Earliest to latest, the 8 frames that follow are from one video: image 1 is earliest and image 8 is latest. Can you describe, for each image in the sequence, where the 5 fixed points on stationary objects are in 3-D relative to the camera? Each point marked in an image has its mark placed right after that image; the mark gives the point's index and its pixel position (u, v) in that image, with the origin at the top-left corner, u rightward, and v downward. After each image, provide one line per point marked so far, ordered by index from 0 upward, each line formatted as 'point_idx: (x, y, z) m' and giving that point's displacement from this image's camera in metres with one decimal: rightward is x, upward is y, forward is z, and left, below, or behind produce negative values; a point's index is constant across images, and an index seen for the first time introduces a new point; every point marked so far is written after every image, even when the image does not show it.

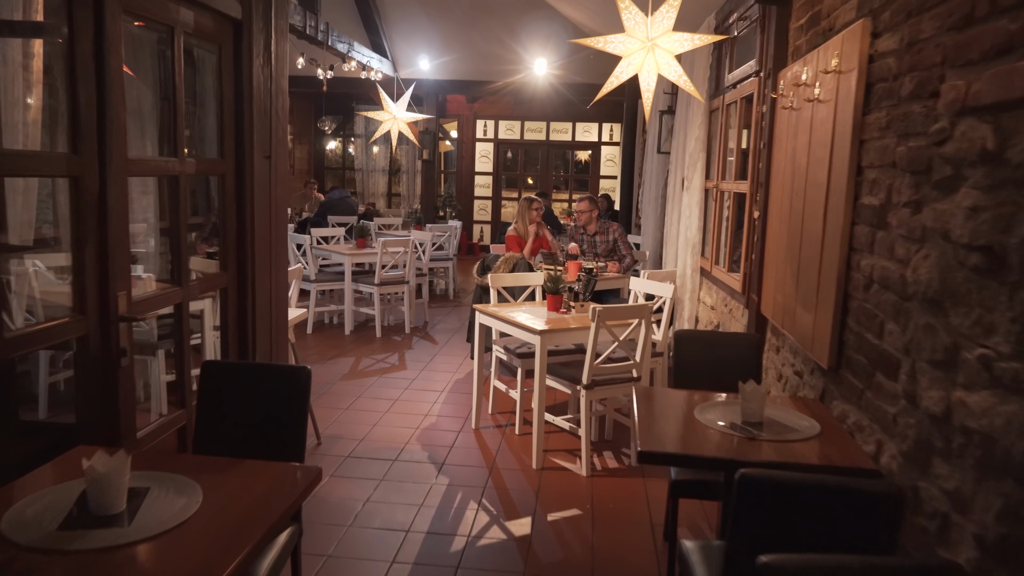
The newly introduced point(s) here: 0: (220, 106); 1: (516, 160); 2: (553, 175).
0: (-1.0, +0.6, +2.7) m
1: (+0.1, +2.1, +12.6) m
2: (+0.6, +1.8, +12.5) m
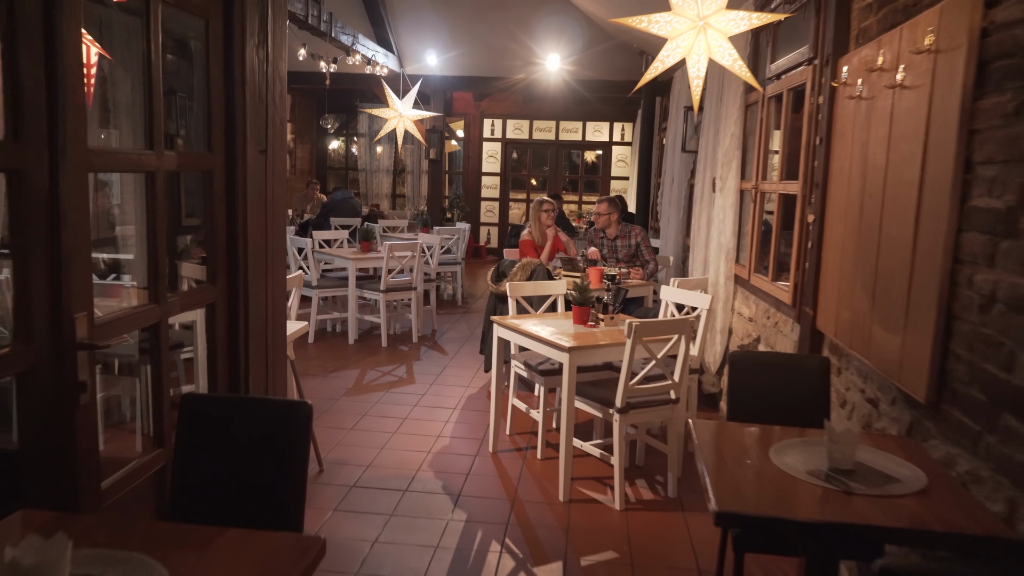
0: (-0.9, +0.6, +2.4) m
1: (+0.2, +2.0, +12.2) m
2: (+0.8, +1.7, +12.1) m
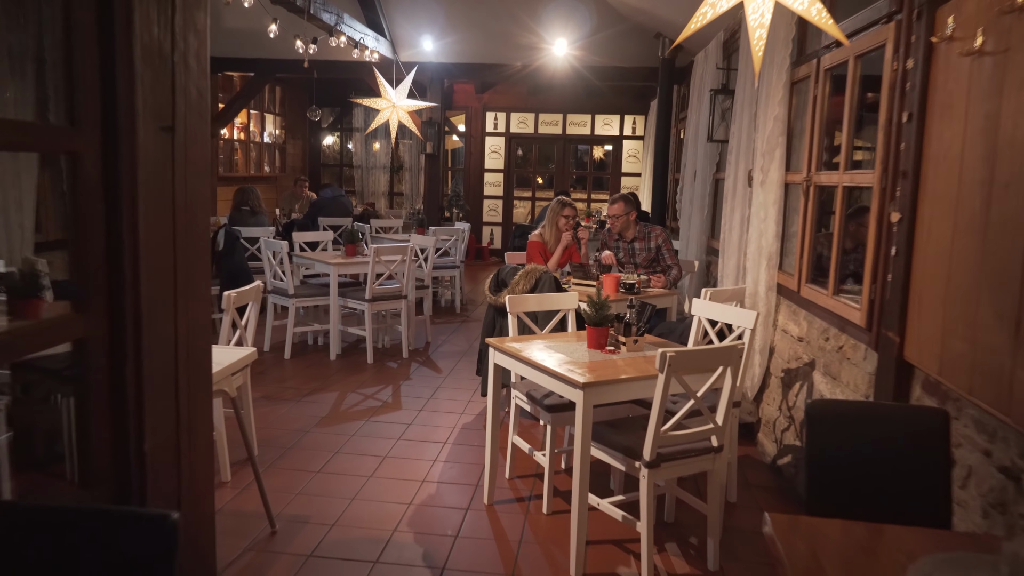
0: (-0.9, +0.5, +1.7) m
1: (+0.3, +1.9, +11.5) m
2: (+0.8, +1.7, +11.4) m
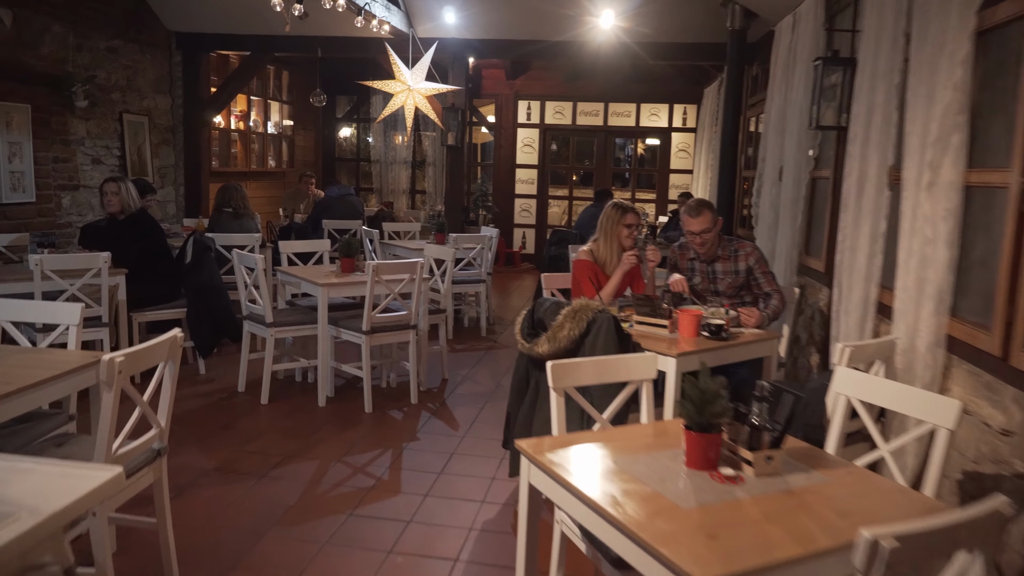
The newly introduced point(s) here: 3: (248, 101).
0: (-0.9, +0.4, +0.5) m
1: (+0.7, +1.8, +10.3) m
2: (+1.3, +1.6, +10.2) m
3: (-2.8, +2.0, +8.3) m
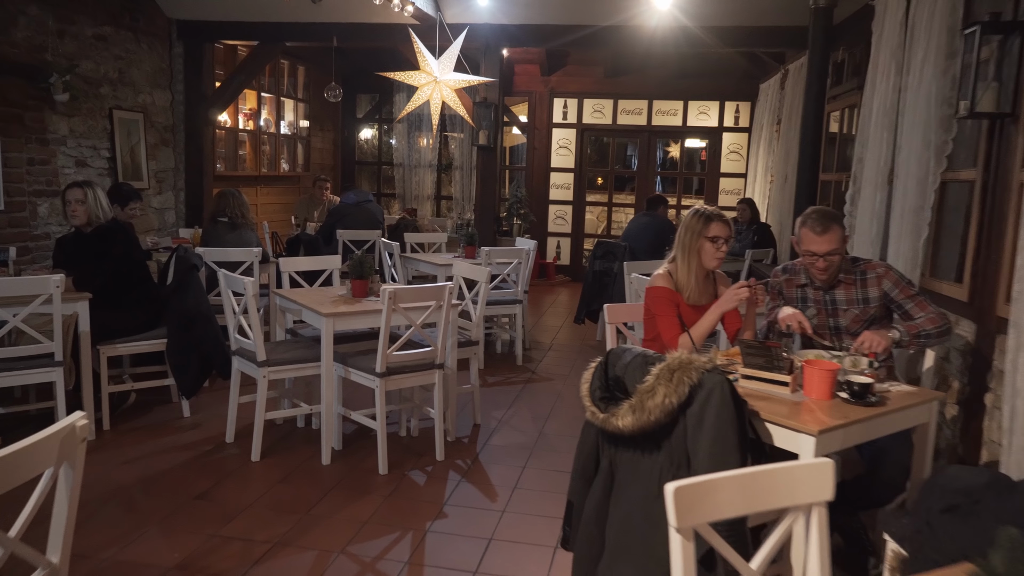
0: (-0.8, +0.3, -0.3) m
1: (+1.1, +1.6, +9.4) m
2: (+1.7, +1.4, +9.3) m
3: (-2.4, +1.8, +7.5) m
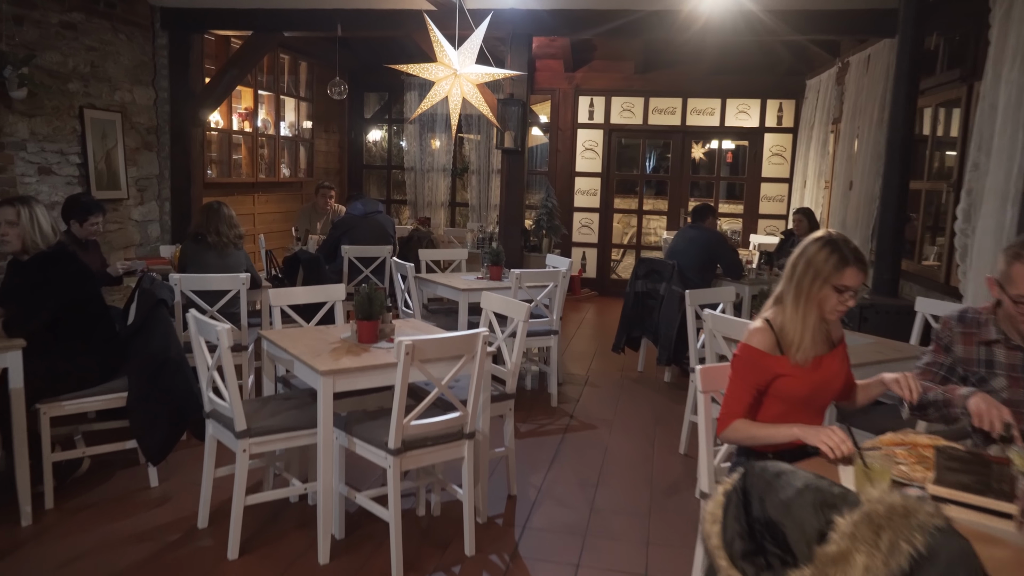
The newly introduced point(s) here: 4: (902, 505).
0: (-0.6, +0.1, -1.1) m
1: (+1.4, +1.5, +8.6) m
2: (+1.9, +1.2, +8.5) m
3: (-2.2, +1.7, +6.8) m
4: (+0.6, -0.3, +1.2) m
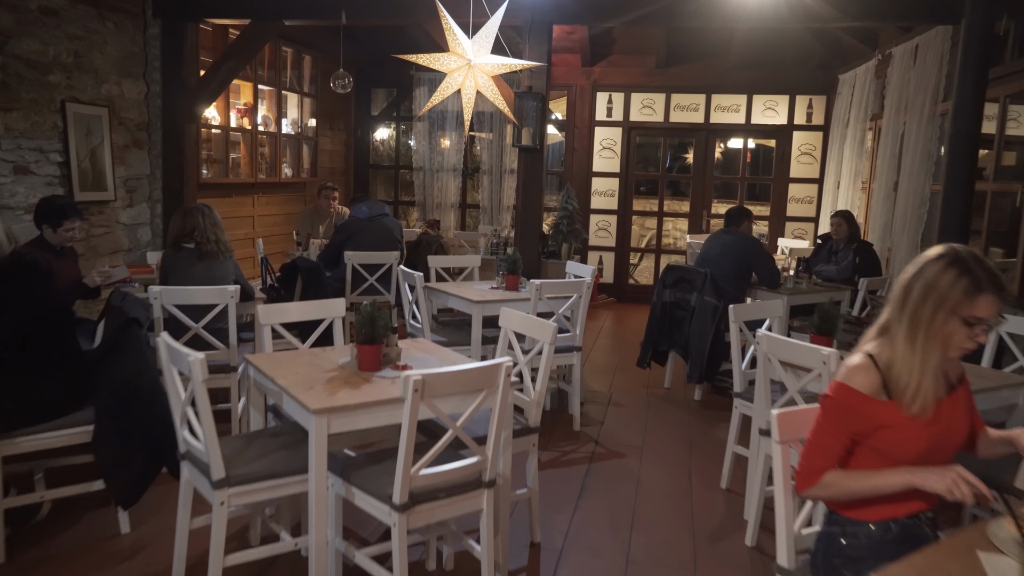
0: (-0.6, 0.0, -1.5) m
1: (+1.5, +1.4, +8.2) m
2: (+2.1, +1.1, +8.0) m
3: (-2.1, +1.6, +6.4) m
4: (+0.7, -0.4, +0.8) m
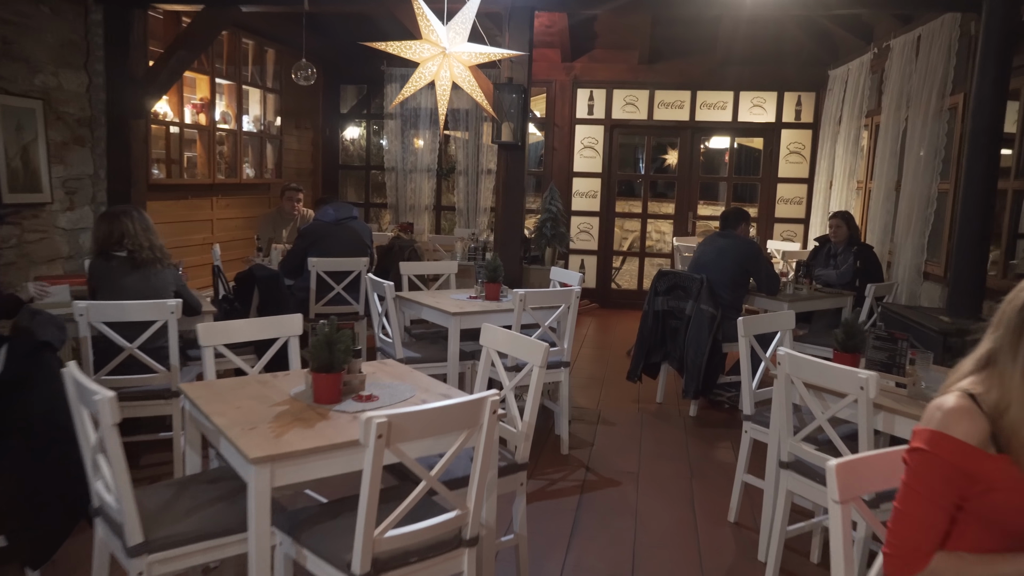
0: (-0.5, 0.0, -1.9) m
1: (+1.3, +1.3, +7.8) m
2: (+1.8, +1.1, +7.7) m
3: (-2.3, +1.5, +5.9) m
4: (+0.7, -0.4, +0.4) m
